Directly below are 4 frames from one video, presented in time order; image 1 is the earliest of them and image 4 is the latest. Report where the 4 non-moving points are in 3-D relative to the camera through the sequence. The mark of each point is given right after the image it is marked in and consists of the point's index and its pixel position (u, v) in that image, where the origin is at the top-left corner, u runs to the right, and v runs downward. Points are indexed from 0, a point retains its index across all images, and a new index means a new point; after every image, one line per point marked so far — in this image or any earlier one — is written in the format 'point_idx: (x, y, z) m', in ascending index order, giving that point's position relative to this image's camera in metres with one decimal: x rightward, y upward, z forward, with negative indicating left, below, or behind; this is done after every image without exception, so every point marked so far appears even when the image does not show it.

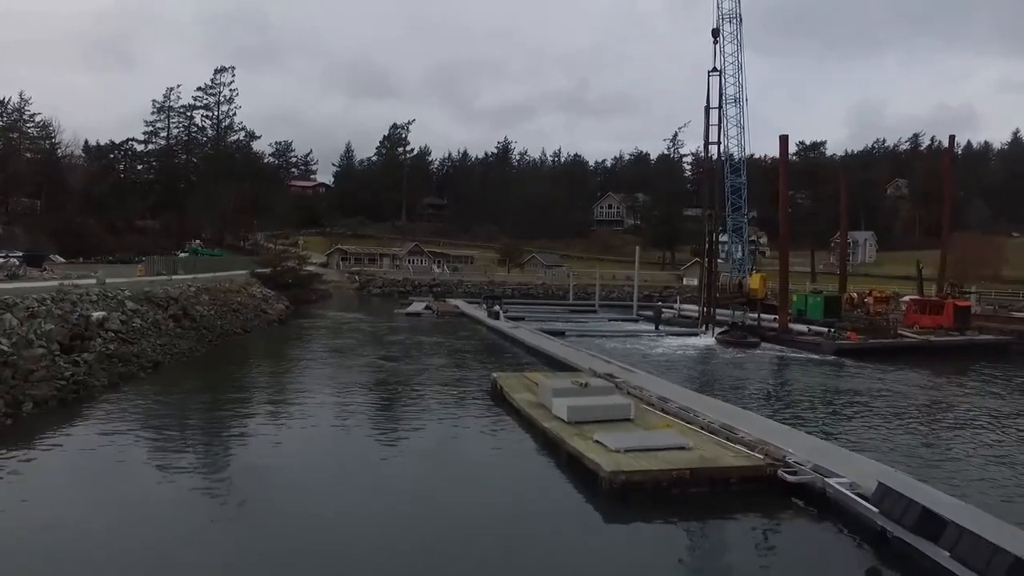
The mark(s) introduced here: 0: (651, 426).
0: (+1.8, -1.8, +9.3) m
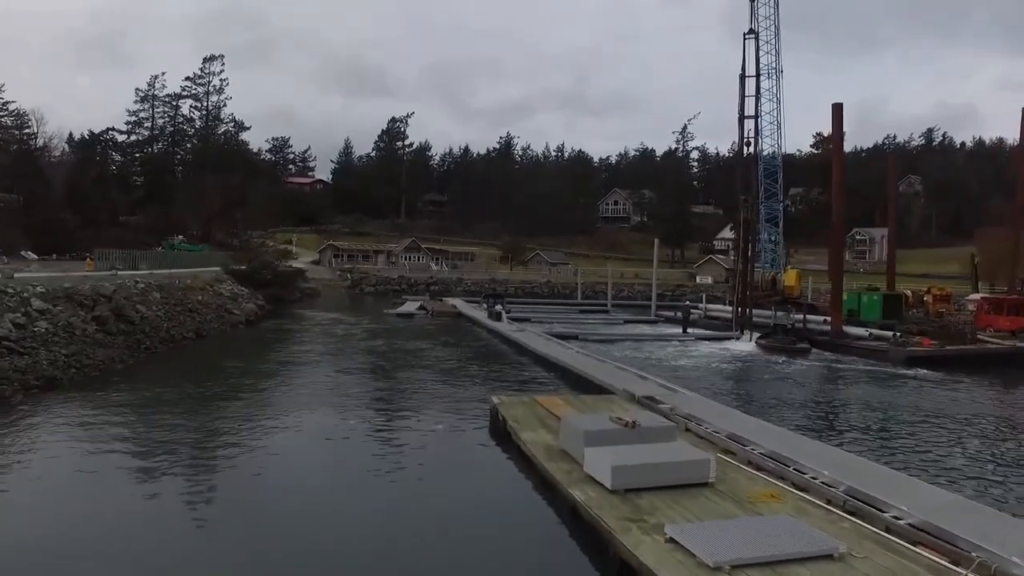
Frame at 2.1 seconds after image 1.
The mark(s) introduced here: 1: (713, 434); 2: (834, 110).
0: (+1.9, -1.7, +5.8) m
1: (+2.2, -1.6, +7.9) m
2: (+8.5, +4.7, +19.2) m
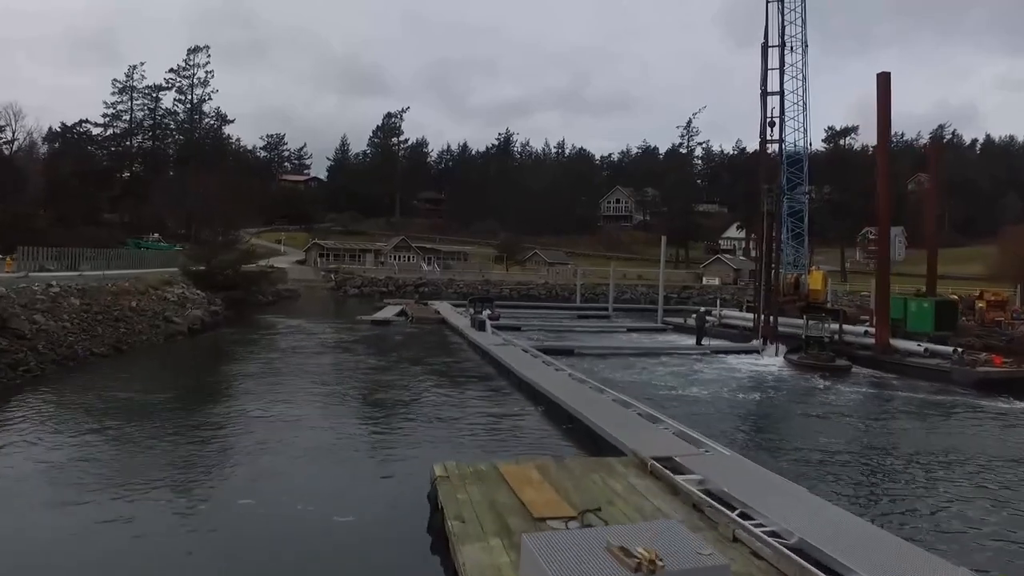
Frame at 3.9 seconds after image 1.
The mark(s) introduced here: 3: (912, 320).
0: (+1.4, -1.8, +2.6) m
1: (+1.7, -1.7, +4.8) m
2: (+8.1, +4.6, +16.0) m
3: (+9.8, -0.8, +17.8) m
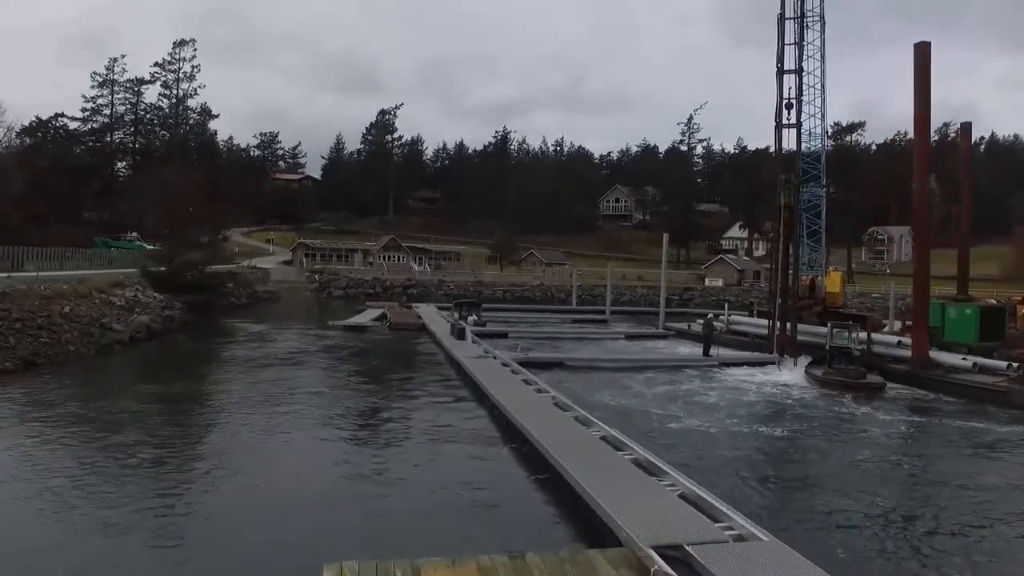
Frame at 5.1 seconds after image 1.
0: (+1.0, -1.9, +0.4) m
1: (+1.3, -1.8, +2.5) m
2: (+7.7, +4.5, +13.8) m
3: (+9.4, -0.9, +15.5) m
